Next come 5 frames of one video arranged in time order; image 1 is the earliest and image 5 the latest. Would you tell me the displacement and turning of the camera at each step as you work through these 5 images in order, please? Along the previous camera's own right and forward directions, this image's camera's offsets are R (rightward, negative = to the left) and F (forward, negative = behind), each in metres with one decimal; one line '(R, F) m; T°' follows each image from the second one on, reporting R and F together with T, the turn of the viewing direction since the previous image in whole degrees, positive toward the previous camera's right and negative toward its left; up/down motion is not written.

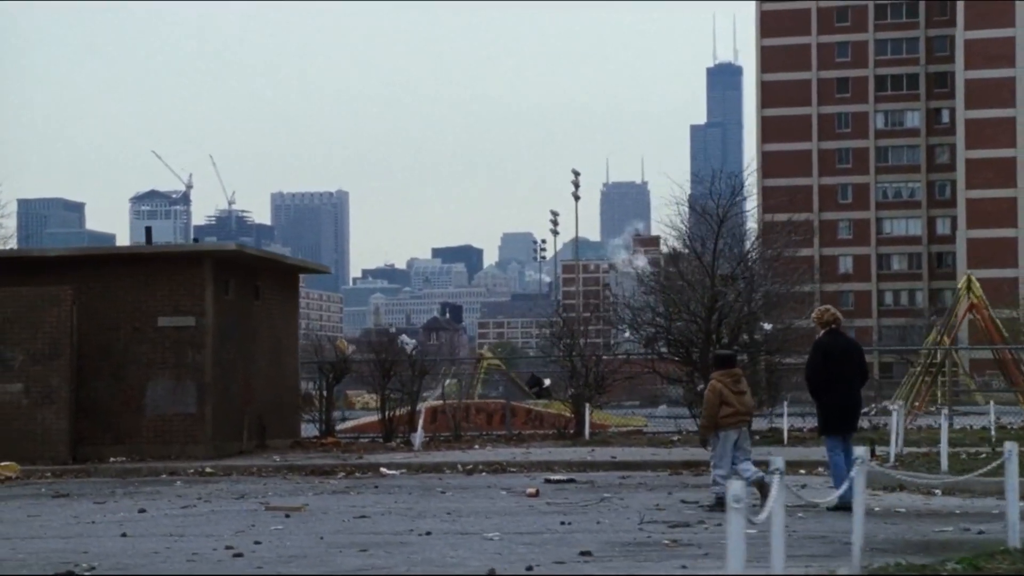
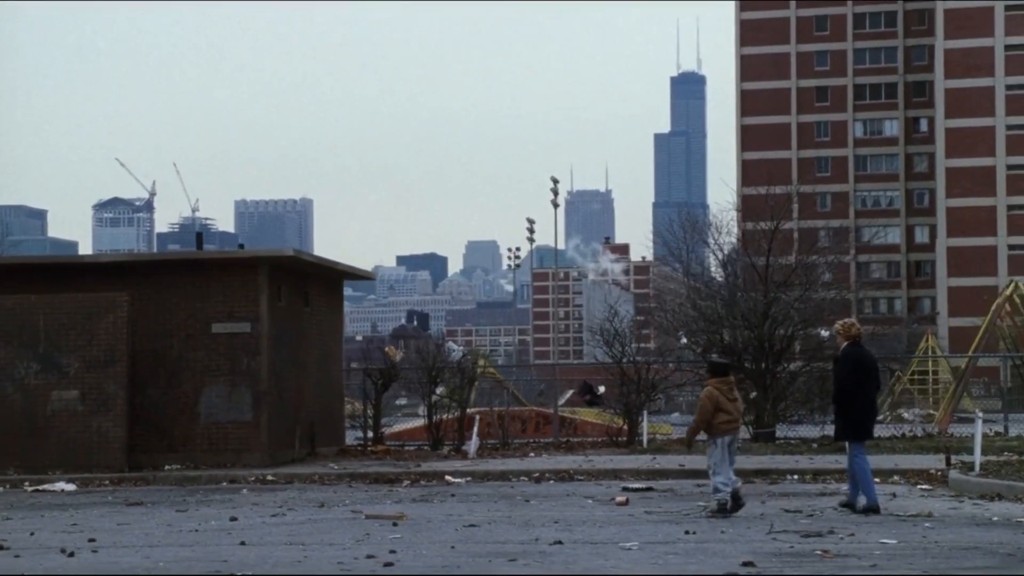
(-0.9, +0.2) m; 0°
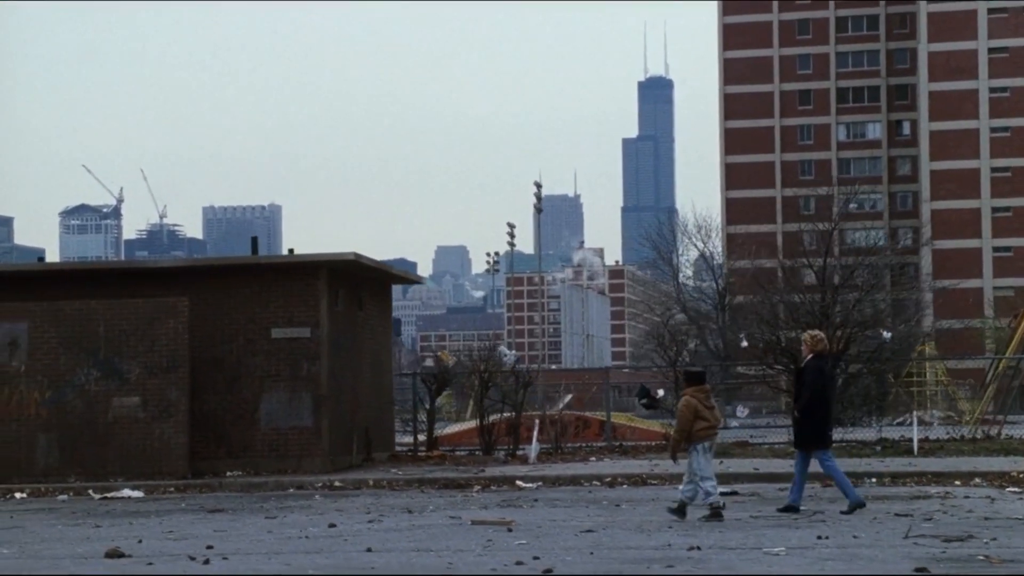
(-0.9, +0.2) m; 0°
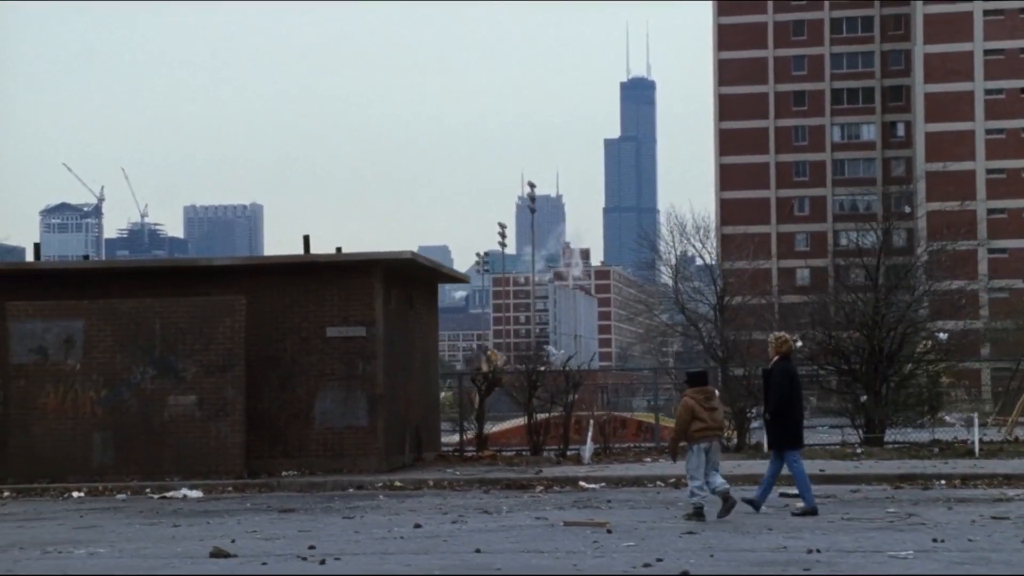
(-0.7, +0.1) m; 0°
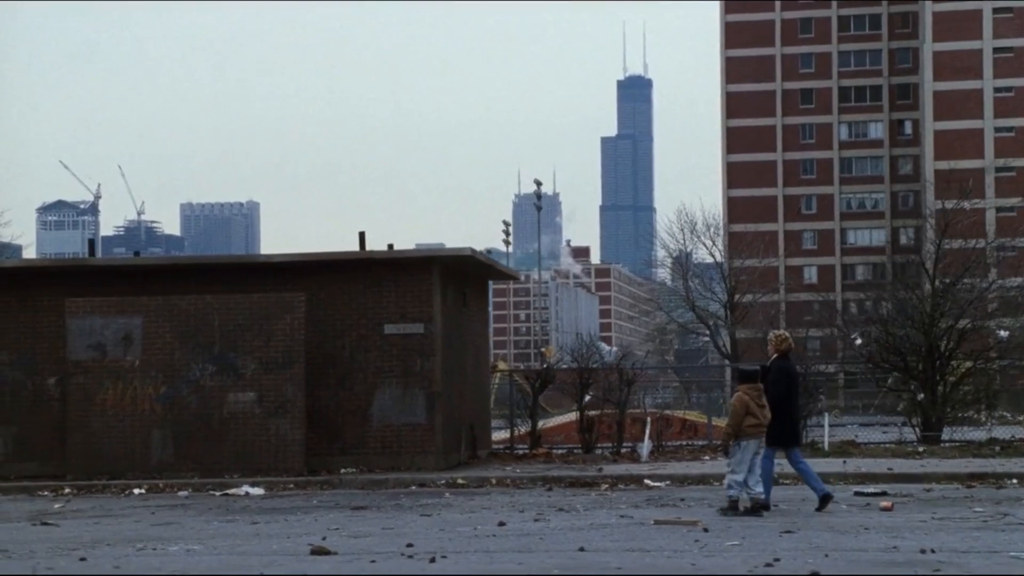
(-0.6, +0.1) m; -1°
